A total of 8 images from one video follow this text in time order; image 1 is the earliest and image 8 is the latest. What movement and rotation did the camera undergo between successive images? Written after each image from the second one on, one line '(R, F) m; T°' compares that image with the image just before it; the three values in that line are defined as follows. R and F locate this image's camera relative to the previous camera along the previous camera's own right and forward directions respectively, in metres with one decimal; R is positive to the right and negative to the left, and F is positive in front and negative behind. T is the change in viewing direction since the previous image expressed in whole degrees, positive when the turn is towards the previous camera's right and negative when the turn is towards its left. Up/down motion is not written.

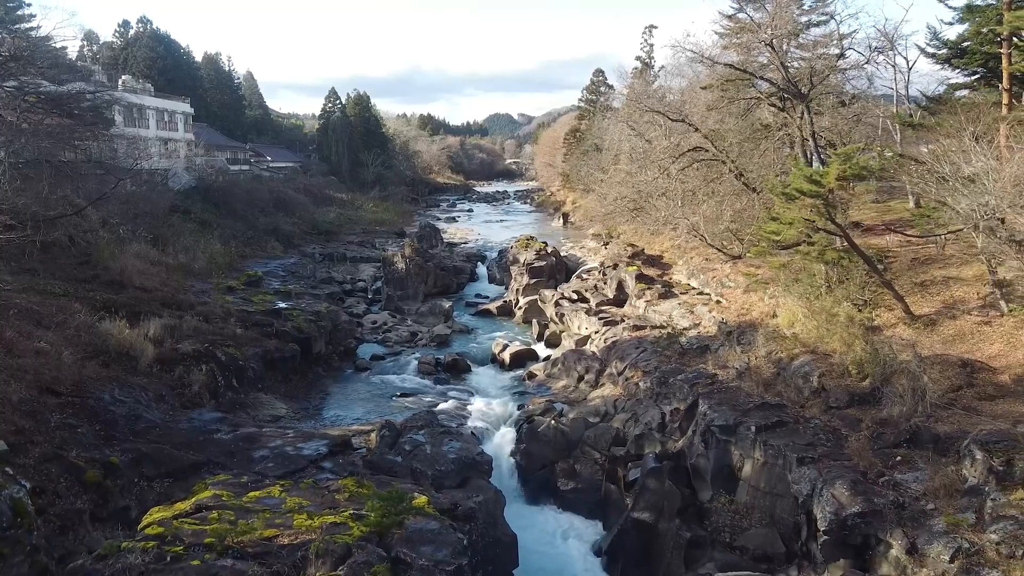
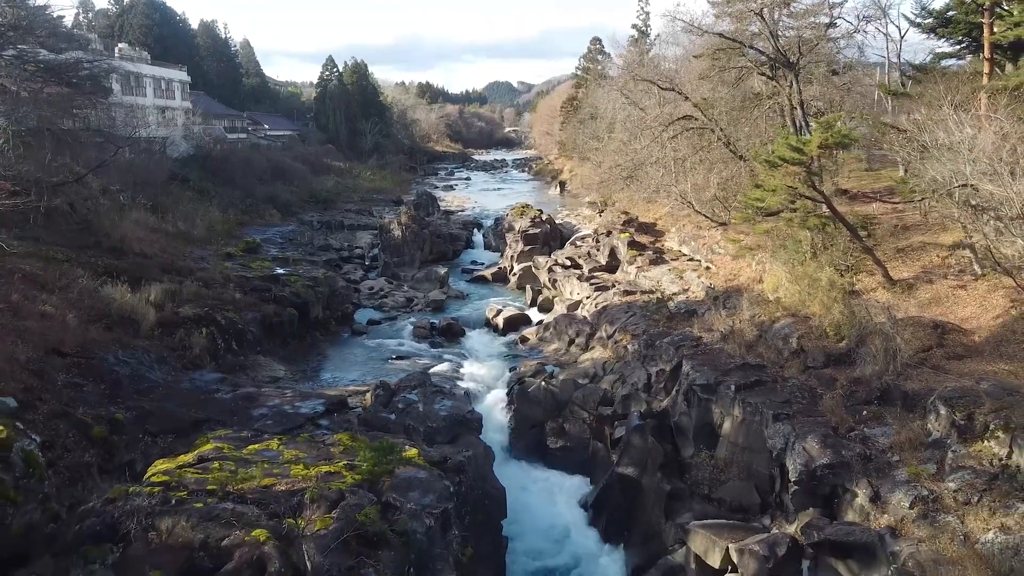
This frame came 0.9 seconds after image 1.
(+0.2, -0.4) m; 0°
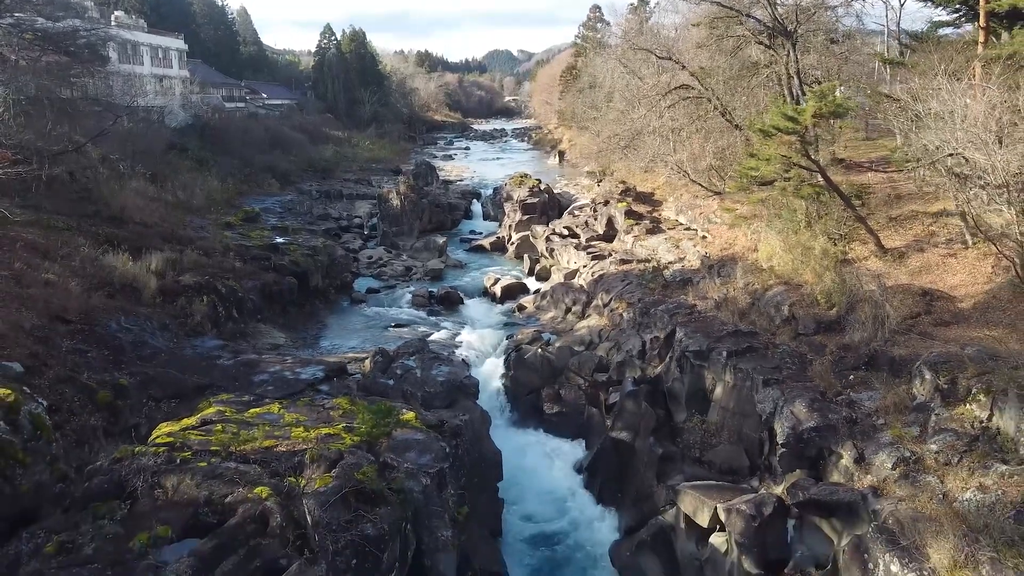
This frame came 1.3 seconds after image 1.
(+0.1, -0.2) m; 0°
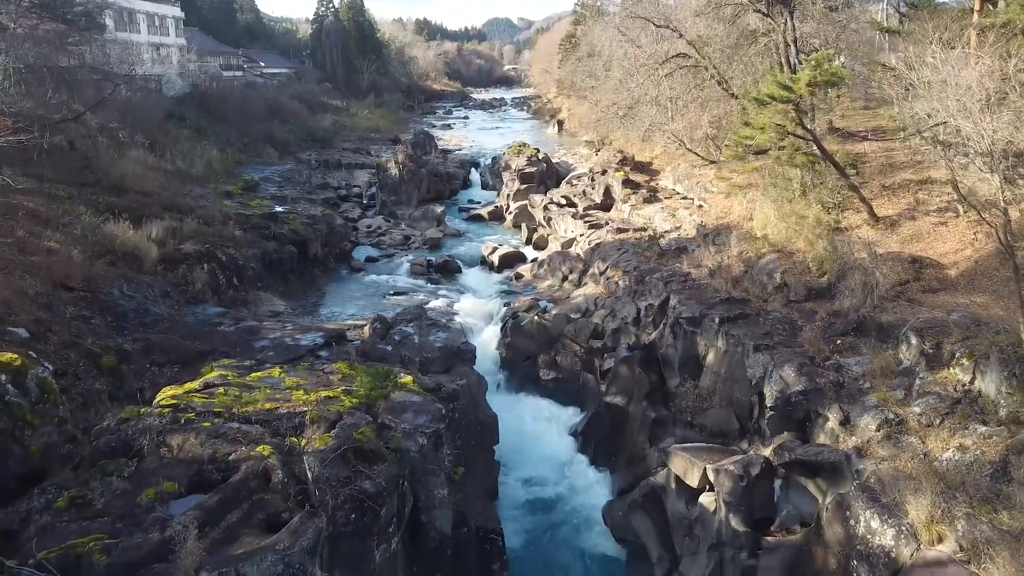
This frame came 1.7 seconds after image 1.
(+0.1, -0.2) m; 0°
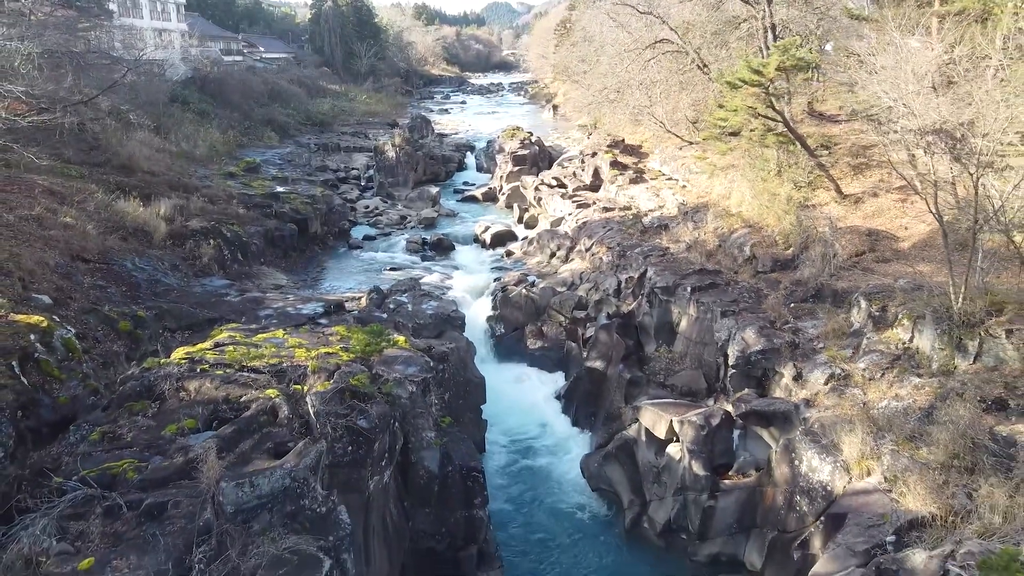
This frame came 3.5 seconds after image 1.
(+0.3, -0.9) m; 0°
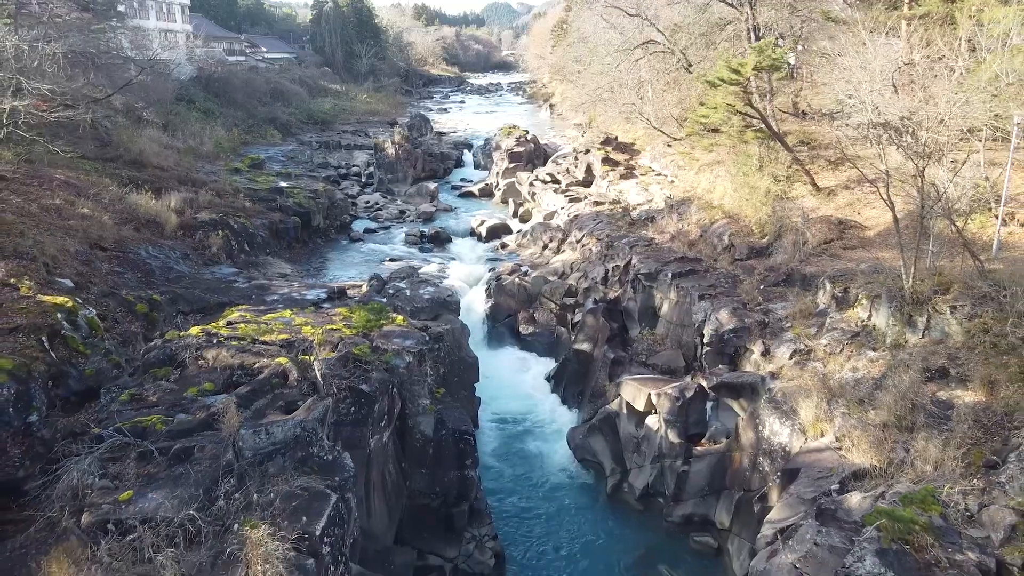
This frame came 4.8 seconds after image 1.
(+0.2, -0.9) m; 0°
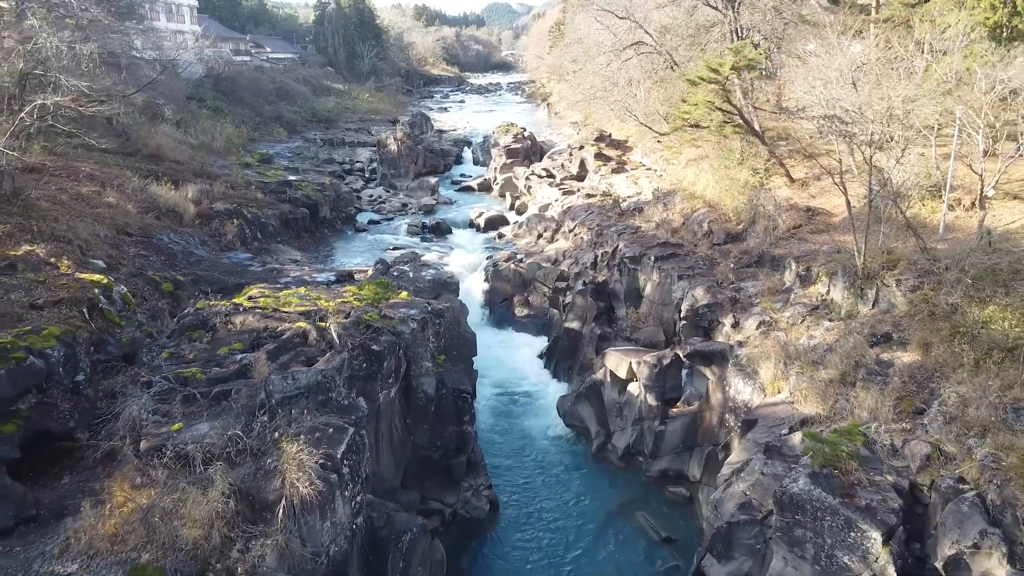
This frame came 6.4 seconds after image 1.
(+0.1, -1.2) m; 0°
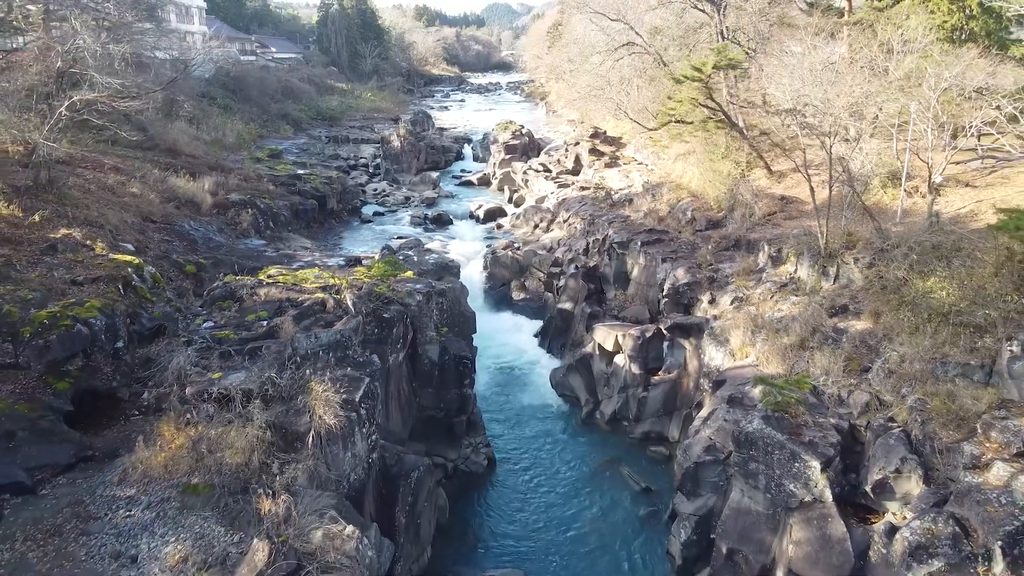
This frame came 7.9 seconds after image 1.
(+0.1, -1.2) m; 0°
